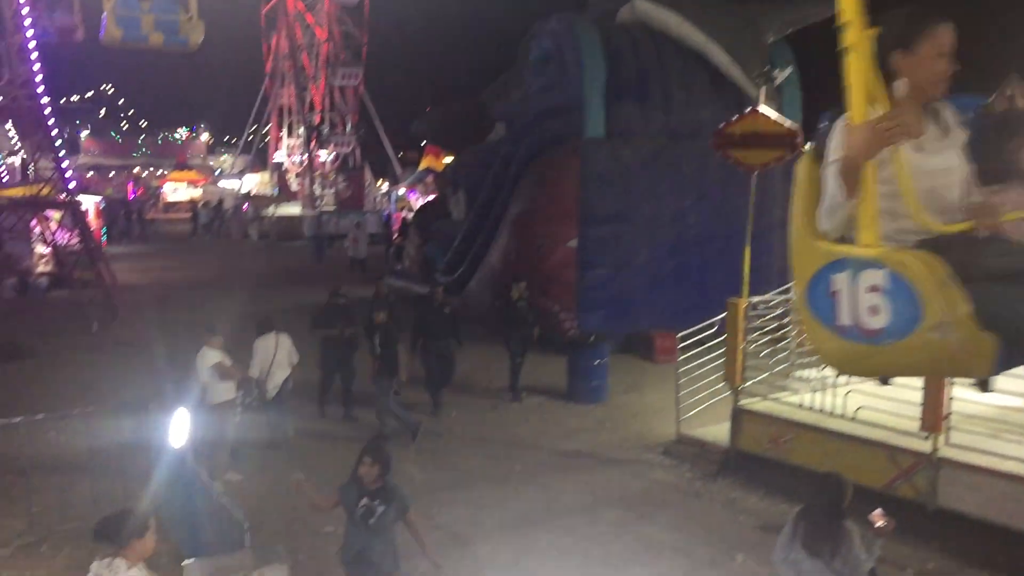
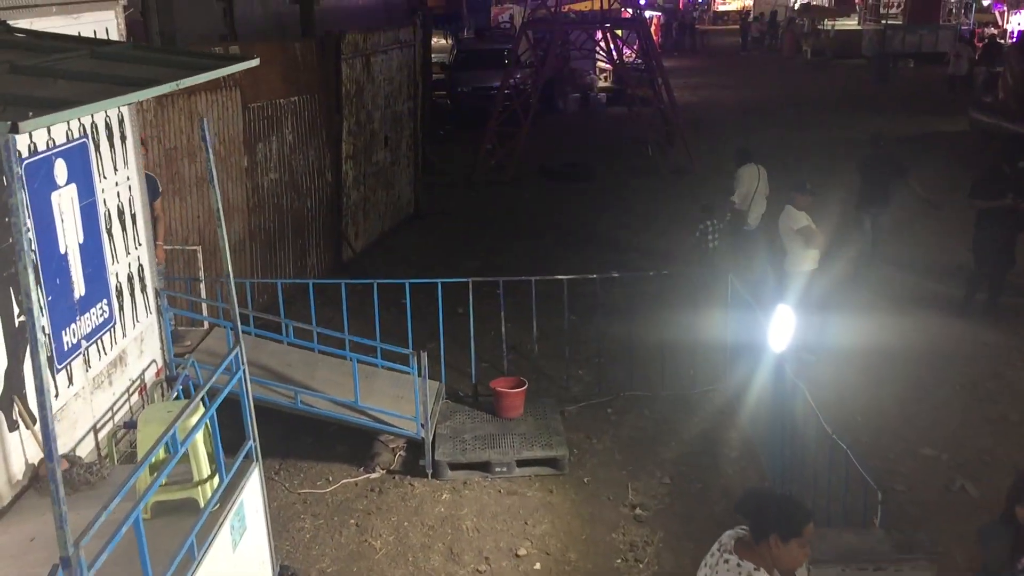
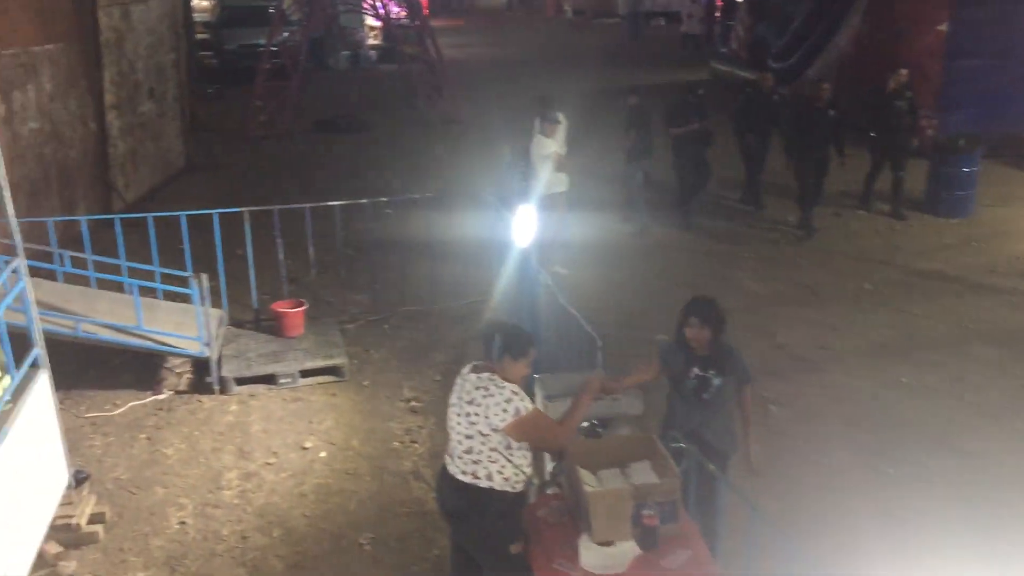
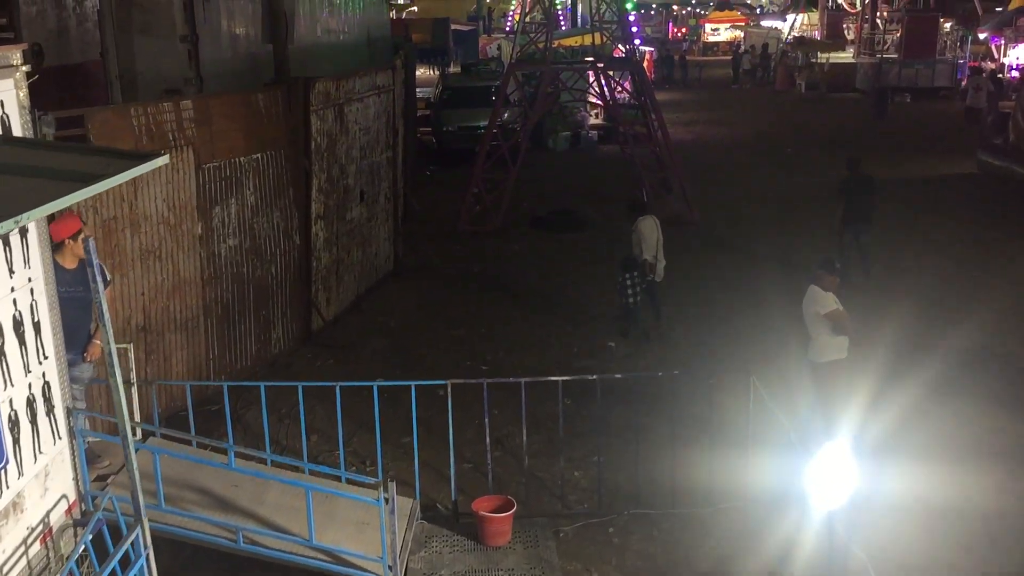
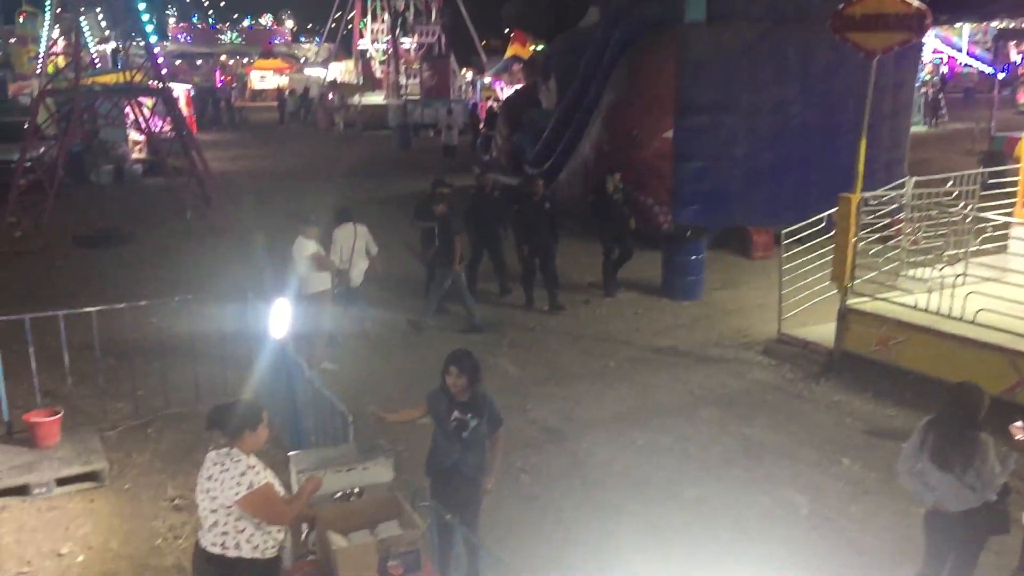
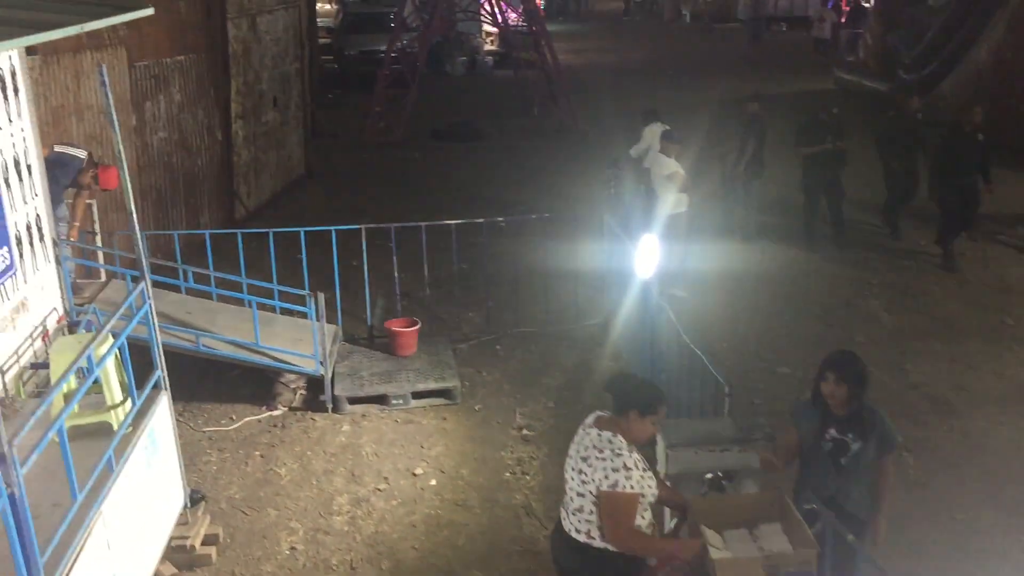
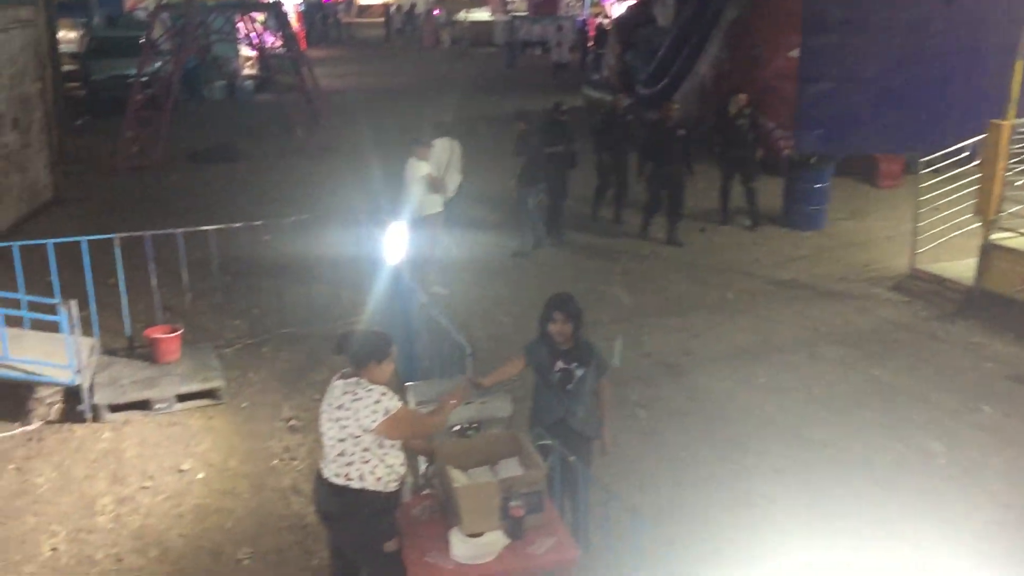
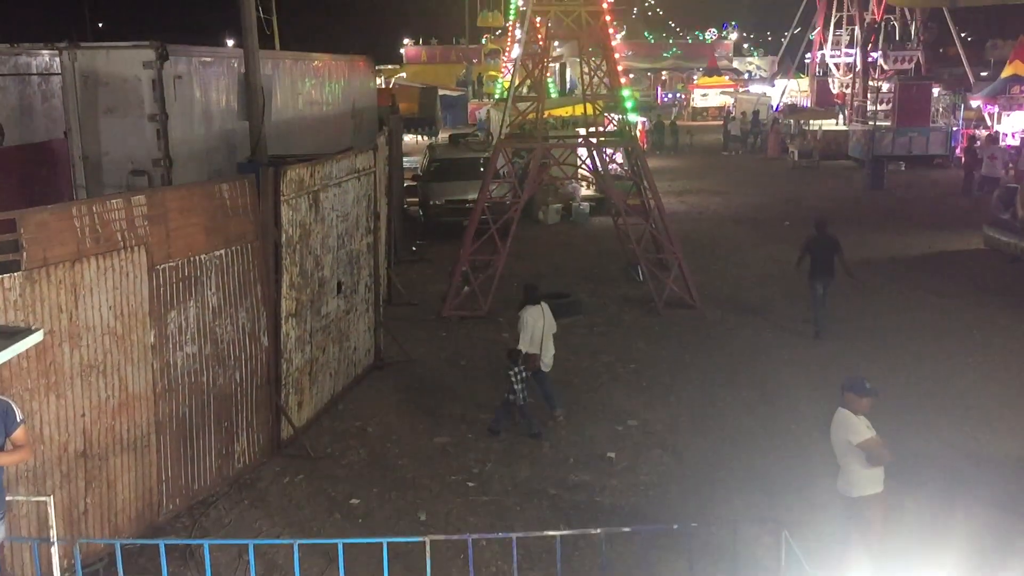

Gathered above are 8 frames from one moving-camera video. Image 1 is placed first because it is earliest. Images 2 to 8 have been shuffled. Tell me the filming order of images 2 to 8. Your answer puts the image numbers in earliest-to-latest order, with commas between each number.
5, 7, 3, 6, 2, 4, 8
